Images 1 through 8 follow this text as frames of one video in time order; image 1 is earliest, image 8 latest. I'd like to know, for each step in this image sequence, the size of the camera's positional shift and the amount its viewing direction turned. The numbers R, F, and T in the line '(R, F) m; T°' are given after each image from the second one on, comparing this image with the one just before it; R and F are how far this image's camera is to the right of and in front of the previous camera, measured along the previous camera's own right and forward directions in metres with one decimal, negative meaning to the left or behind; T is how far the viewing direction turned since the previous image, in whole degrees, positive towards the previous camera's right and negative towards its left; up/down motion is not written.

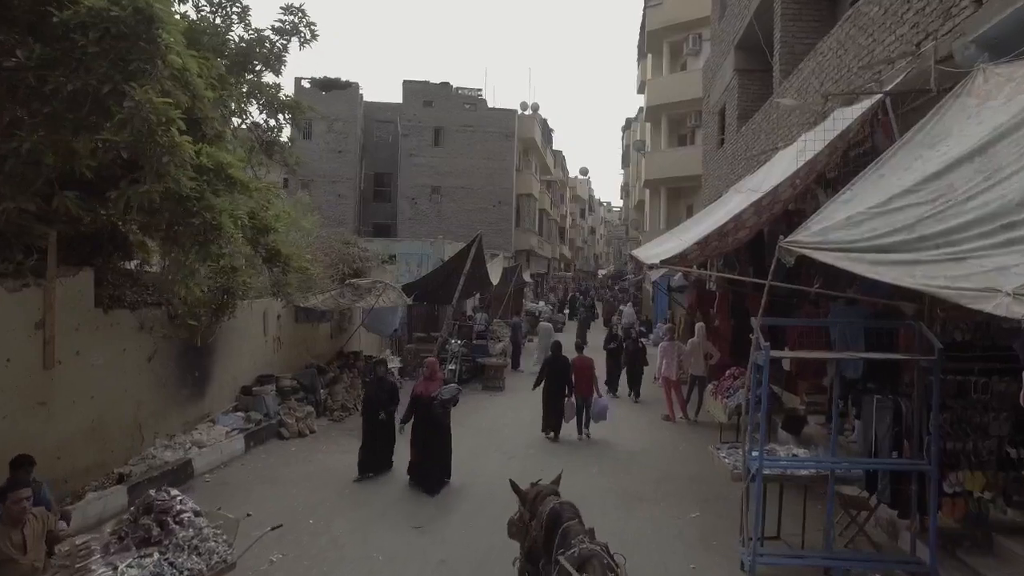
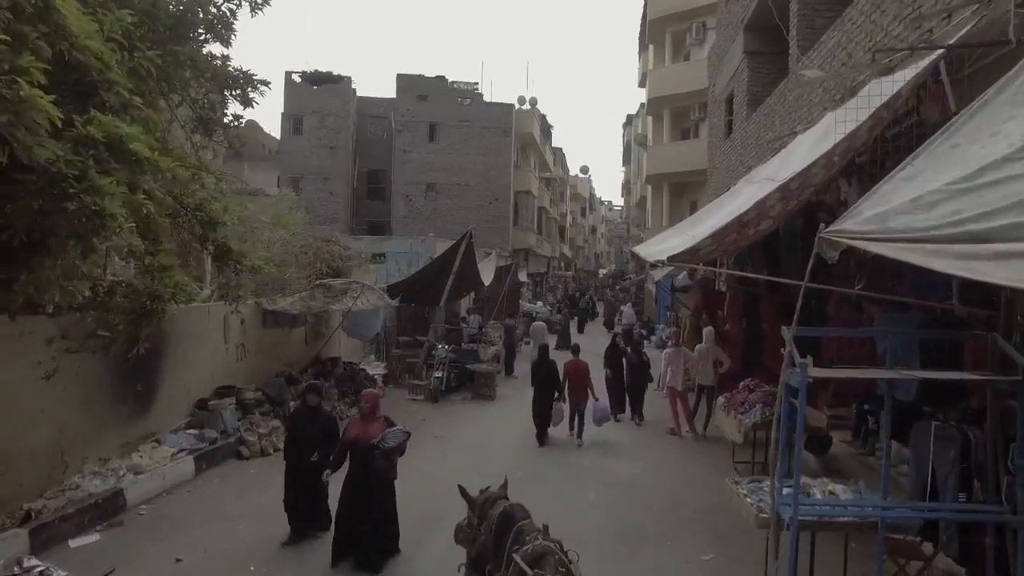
(+0.2, +0.9) m; 0°
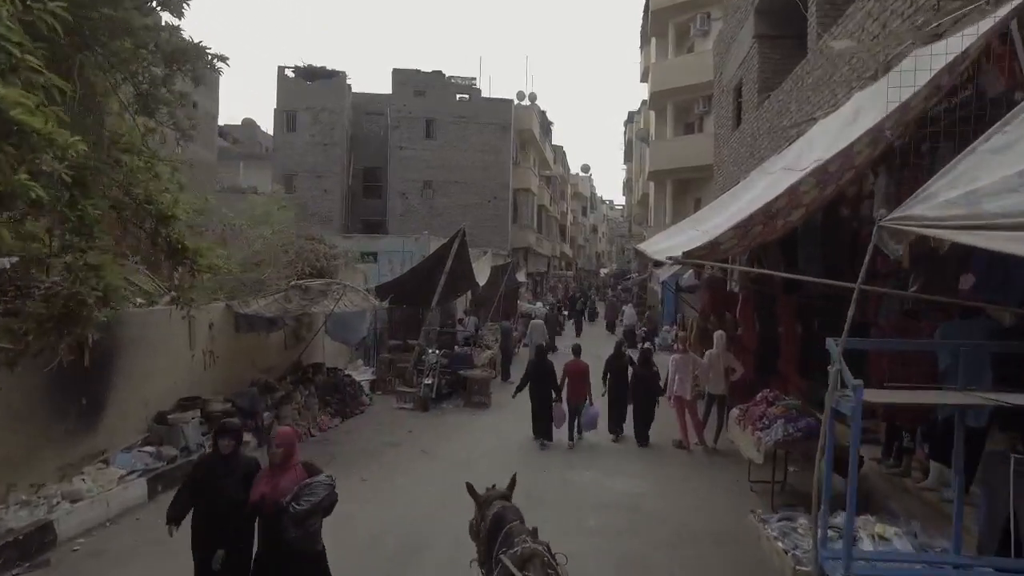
(+0.1, +0.7) m; 0°
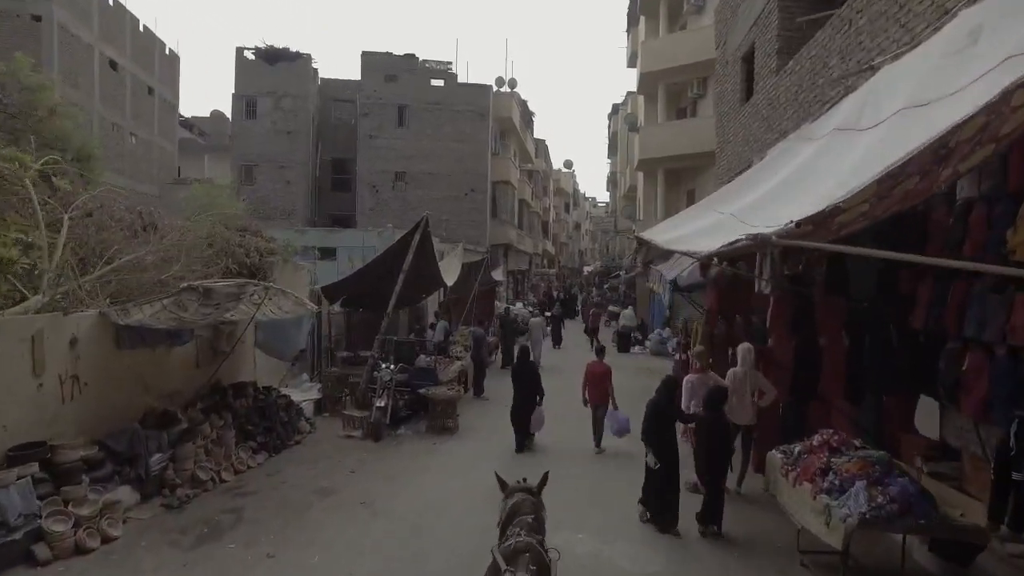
(+0.2, +1.9) m; +2°
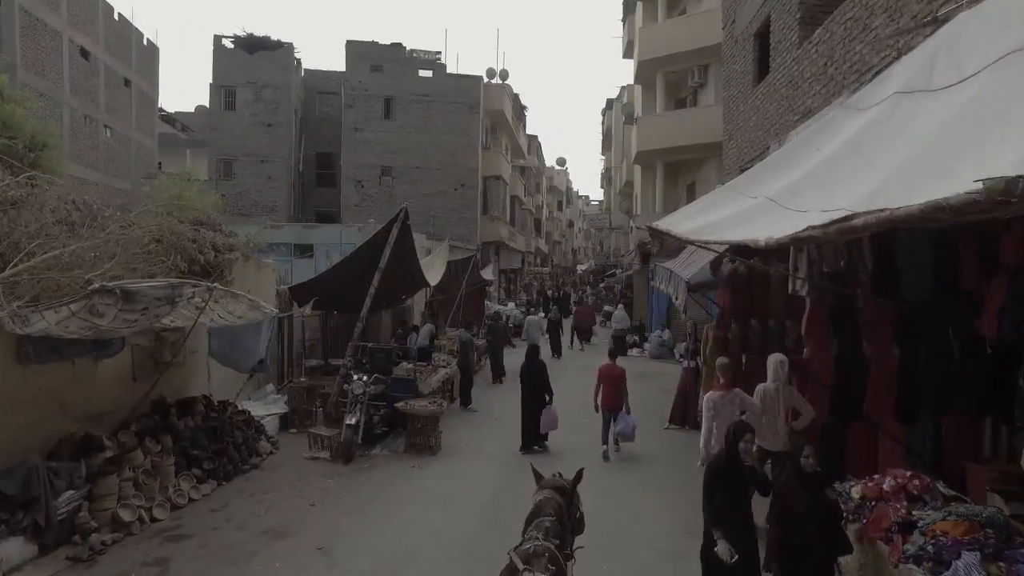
(0.0, +1.1) m; +1°
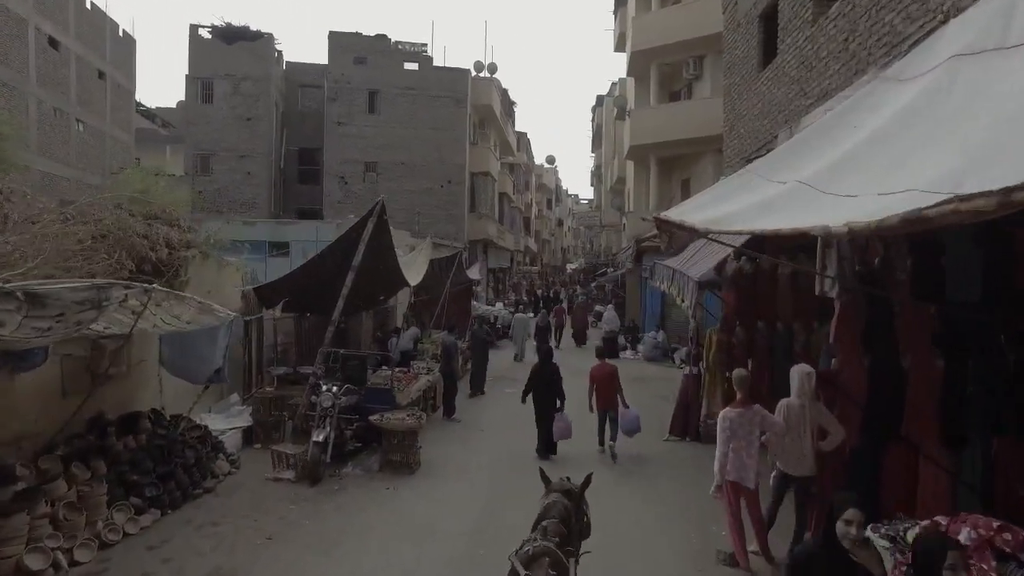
(0.0, +0.8) m; +1°
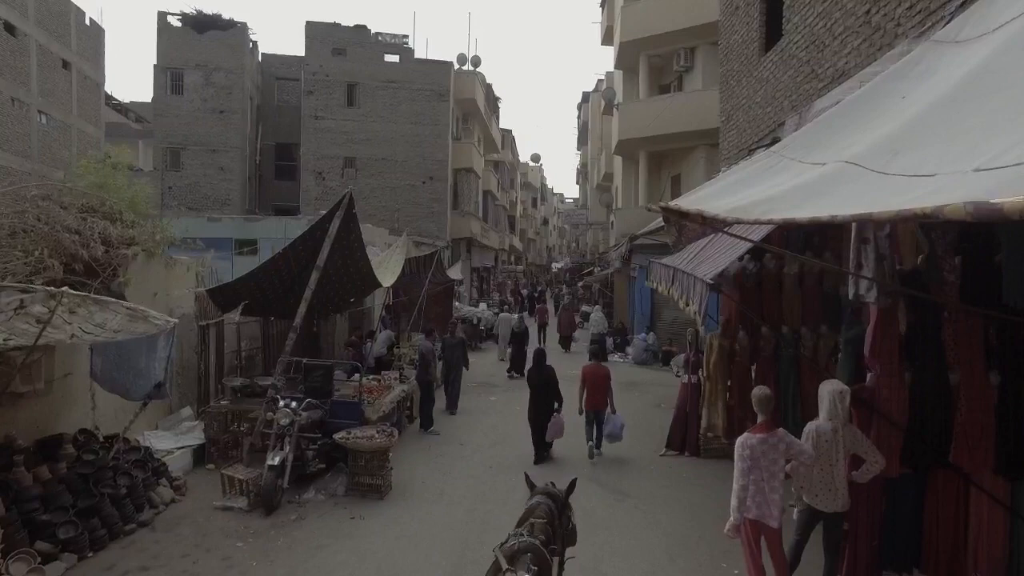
(0.0, +0.8) m; +1°
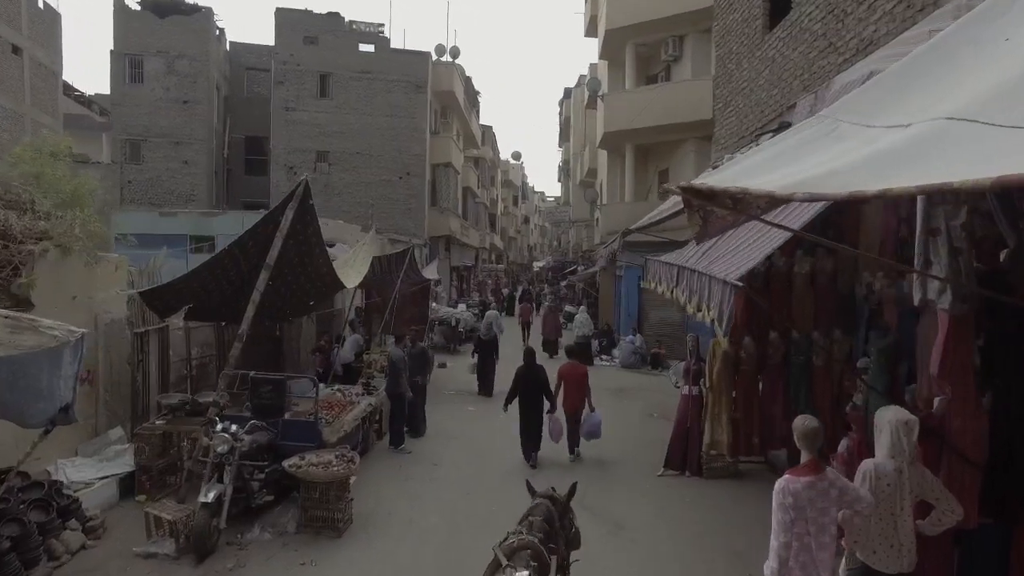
(0.0, +1.0) m; +2°
